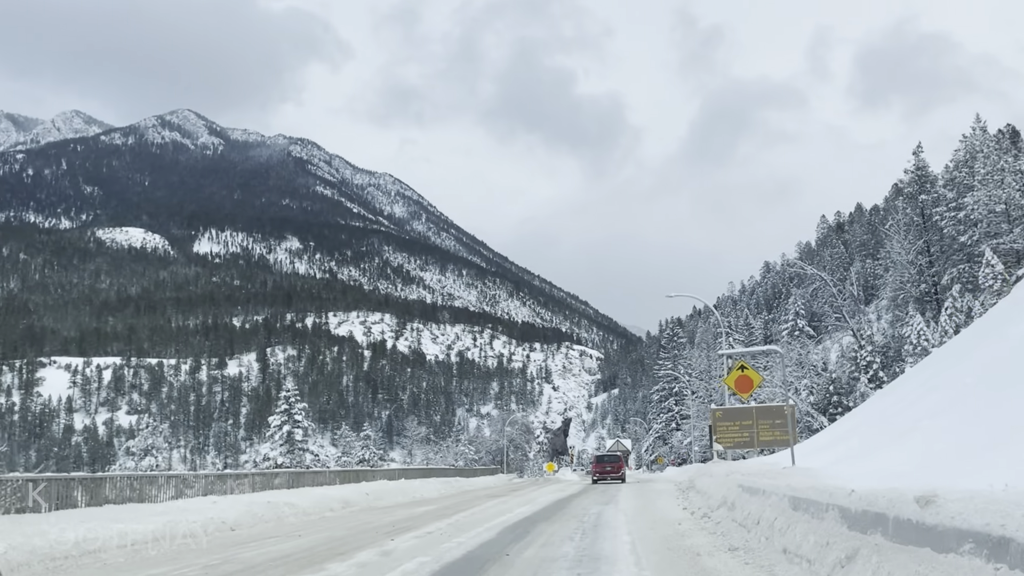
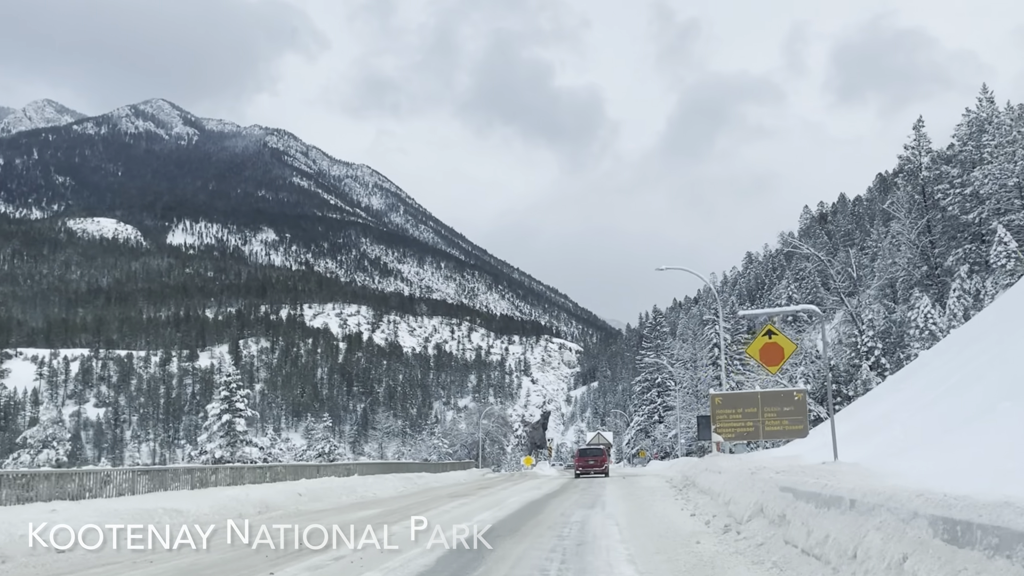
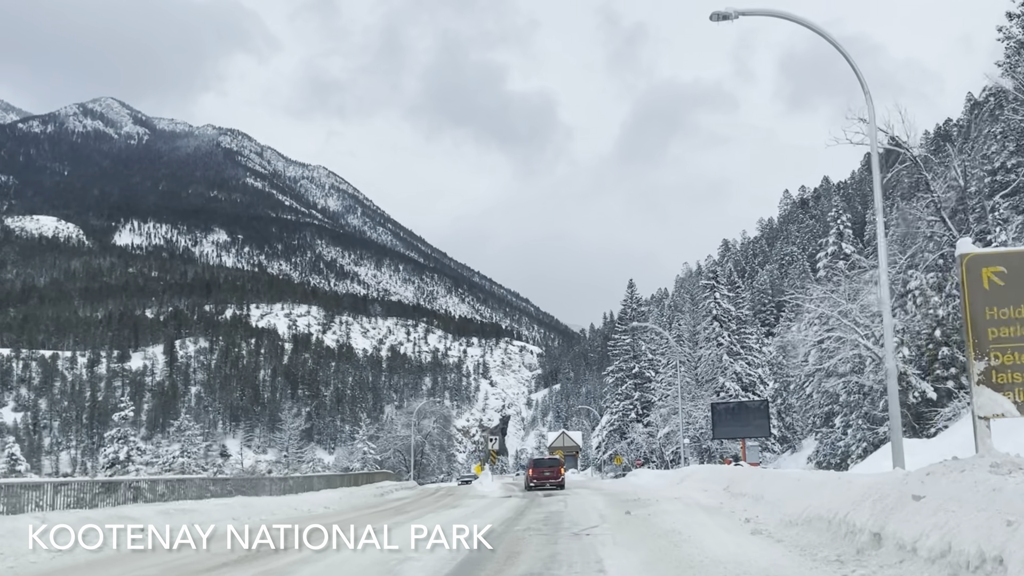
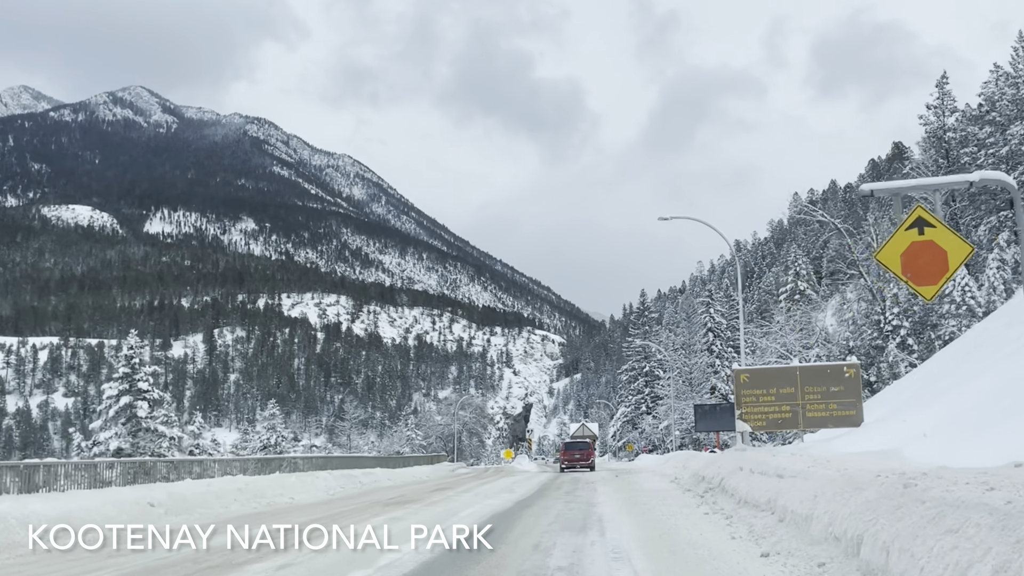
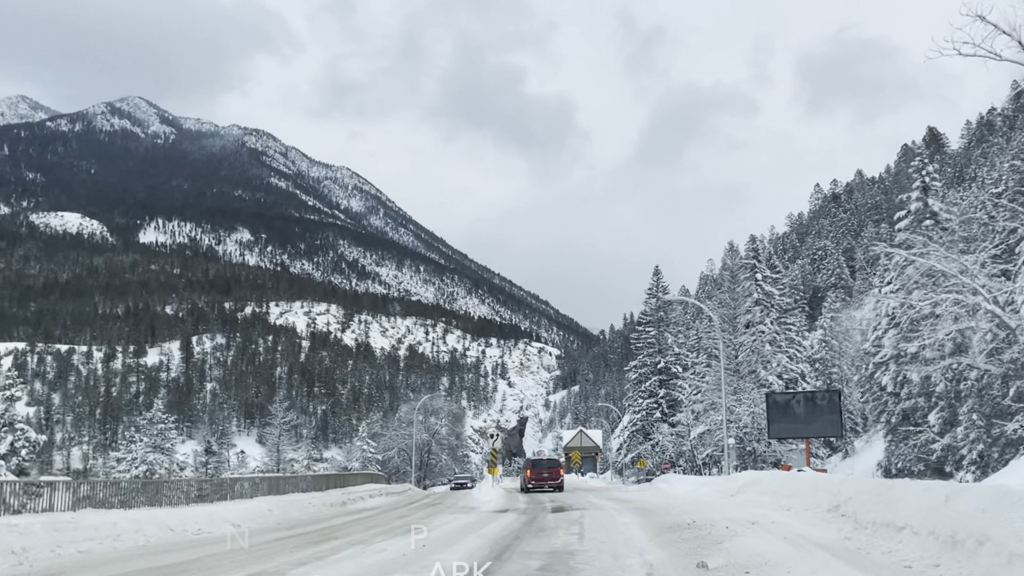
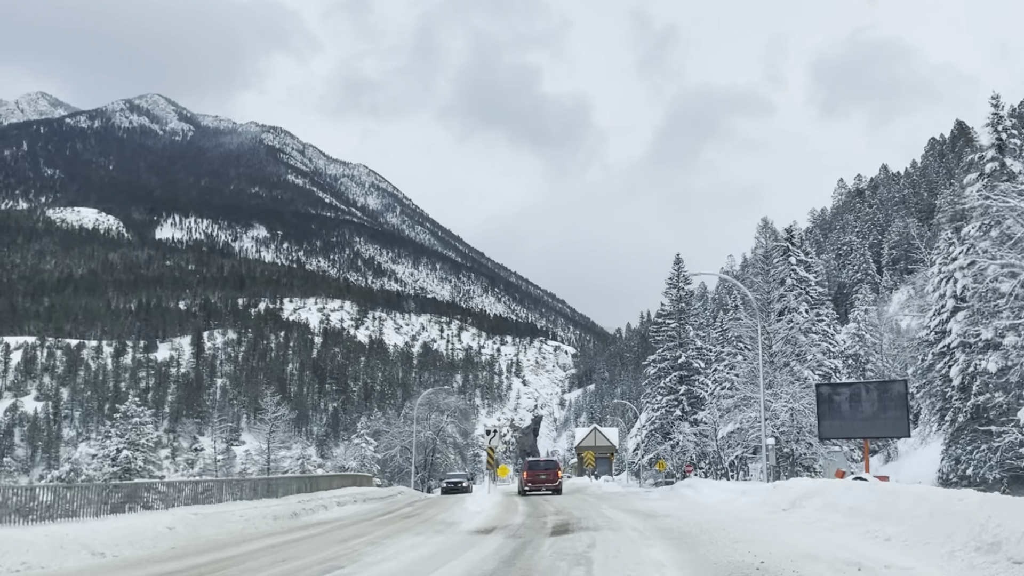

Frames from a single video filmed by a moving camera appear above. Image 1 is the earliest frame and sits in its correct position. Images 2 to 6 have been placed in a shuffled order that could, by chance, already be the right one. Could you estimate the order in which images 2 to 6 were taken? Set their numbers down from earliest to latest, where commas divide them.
2, 4, 3, 5, 6
